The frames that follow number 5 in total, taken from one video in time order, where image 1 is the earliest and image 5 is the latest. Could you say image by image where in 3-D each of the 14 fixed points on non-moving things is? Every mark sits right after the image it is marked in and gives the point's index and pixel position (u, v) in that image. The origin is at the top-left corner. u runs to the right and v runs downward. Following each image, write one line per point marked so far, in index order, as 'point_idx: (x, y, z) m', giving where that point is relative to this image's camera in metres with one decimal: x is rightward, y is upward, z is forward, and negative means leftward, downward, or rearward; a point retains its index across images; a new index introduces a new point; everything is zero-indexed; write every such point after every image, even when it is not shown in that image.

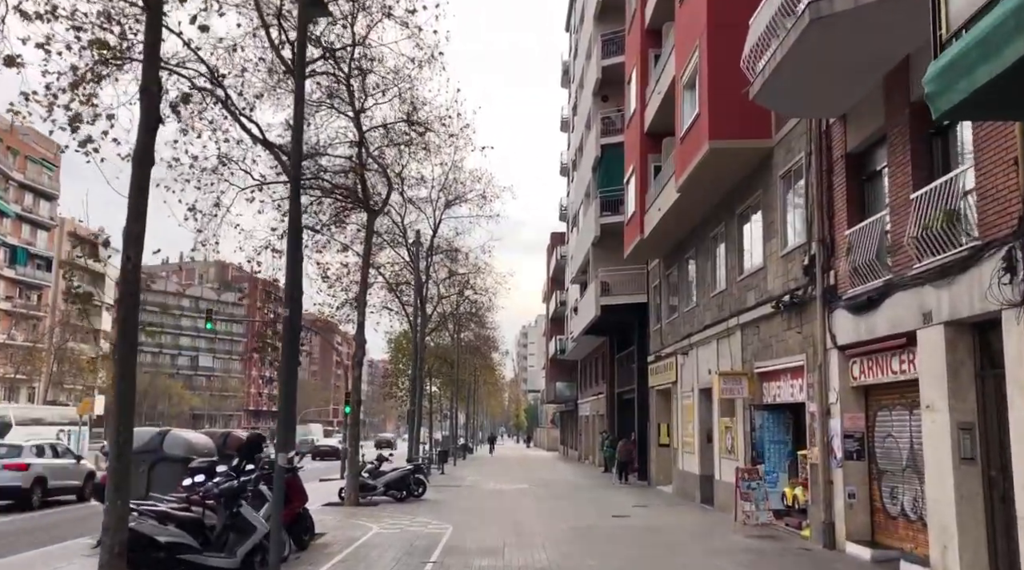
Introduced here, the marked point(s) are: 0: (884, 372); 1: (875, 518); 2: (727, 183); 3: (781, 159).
0: (+4.8, -1.1, +11.4) m
1: (+4.9, -3.2, +12.0) m
2: (+4.4, +2.1, +18.0) m
3: (+4.7, +2.2, +15.5) m
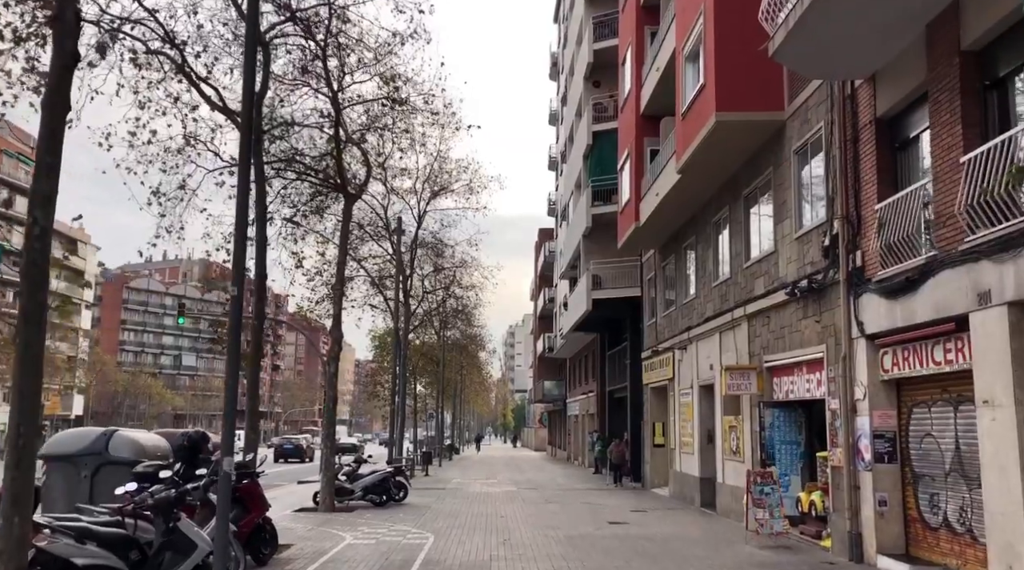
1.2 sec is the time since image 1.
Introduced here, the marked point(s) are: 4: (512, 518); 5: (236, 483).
0: (+4.7, -0.9, +10.1) m
1: (+4.8, -2.9, +10.7) m
2: (+4.2, +2.3, +16.6) m
3: (+4.5, +2.5, +14.1) m
4: (0.0, -4.7, +18.0) m
5: (-3.4, -2.4, +10.8) m
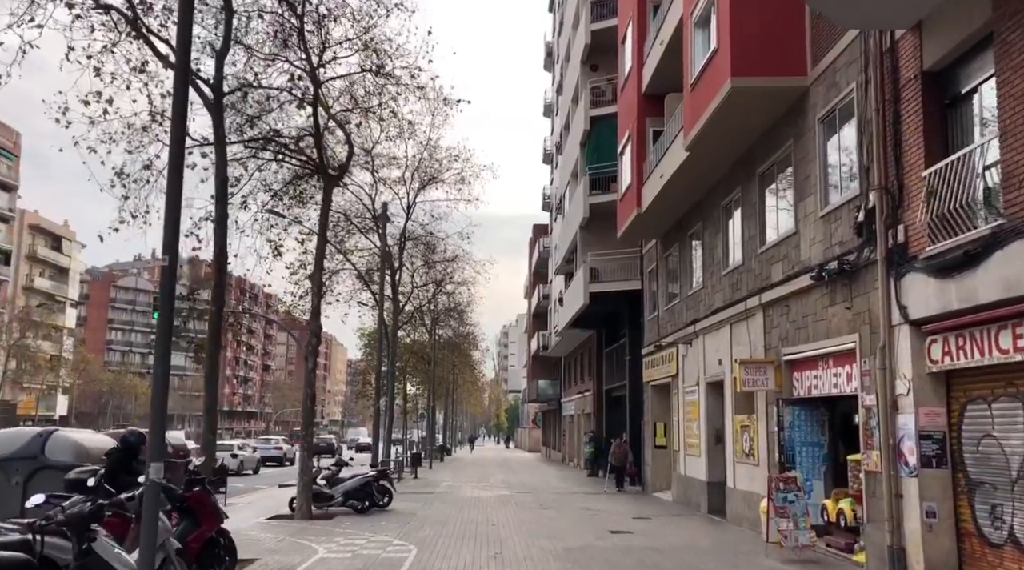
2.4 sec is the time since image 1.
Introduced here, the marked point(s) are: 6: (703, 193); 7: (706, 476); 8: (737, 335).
0: (+4.6, -0.6, +8.6) m
1: (+4.7, -2.7, +9.2) m
2: (+4.1, +2.6, +15.2) m
3: (+4.4, +2.7, +12.7) m
4: (-0.2, -4.5, +16.6) m
5: (-3.5, -2.2, +9.3) m
6: (+4.1, +2.0, +19.0) m
7: (+4.1, -4.0, +18.7) m
8: (+4.2, -0.9, +16.5) m
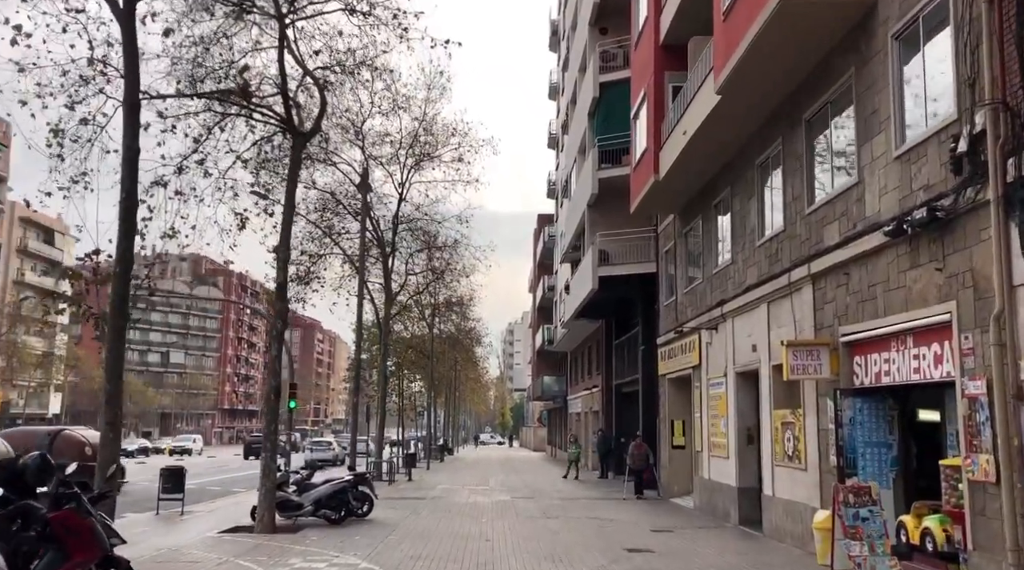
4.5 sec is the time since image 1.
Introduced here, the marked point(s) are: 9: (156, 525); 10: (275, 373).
0: (+4.5, -0.2, +6.0) m
1: (+4.6, -2.2, +6.6) m
2: (+4.0, +3.0, +12.6) m
3: (+4.4, +3.2, +10.0) m
4: (-0.2, -4.0, +14.0) m
5: (-3.6, -1.7, +6.8) m
6: (+4.1, +2.5, +16.3) m
7: (+4.1, -3.6, +16.1) m
8: (+4.2, -0.5, +13.9) m
9: (-6.6, -4.4, +16.2) m
10: (-4.2, -1.5, +15.5) m
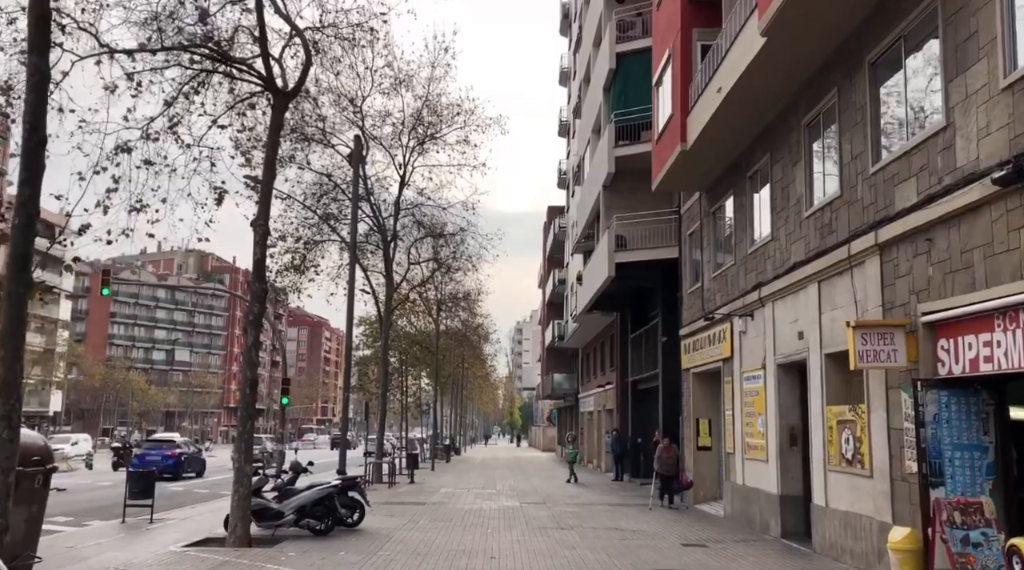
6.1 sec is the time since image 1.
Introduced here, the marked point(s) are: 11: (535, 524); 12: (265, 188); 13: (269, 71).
0: (+4.6, +0.1, +4.0) m
1: (+4.7, -1.9, +4.6) m
2: (+4.1, +3.4, +10.6) m
3: (+4.4, +3.5, +8.0) m
4: (-0.1, -3.7, +12.0) m
5: (-3.5, -1.4, +4.8) m
6: (+4.2, +2.8, +14.3) m
7: (+4.2, -3.2, +14.1) m
8: (+4.3, -0.1, +11.8) m
9: (-6.4, -4.1, +14.3) m
10: (-4.0, -1.2, +13.6) m
11: (+0.4, -4.3, +16.1) m
12: (-4.0, +1.6, +14.3) m
13: (-4.0, +3.6, +14.7) m
